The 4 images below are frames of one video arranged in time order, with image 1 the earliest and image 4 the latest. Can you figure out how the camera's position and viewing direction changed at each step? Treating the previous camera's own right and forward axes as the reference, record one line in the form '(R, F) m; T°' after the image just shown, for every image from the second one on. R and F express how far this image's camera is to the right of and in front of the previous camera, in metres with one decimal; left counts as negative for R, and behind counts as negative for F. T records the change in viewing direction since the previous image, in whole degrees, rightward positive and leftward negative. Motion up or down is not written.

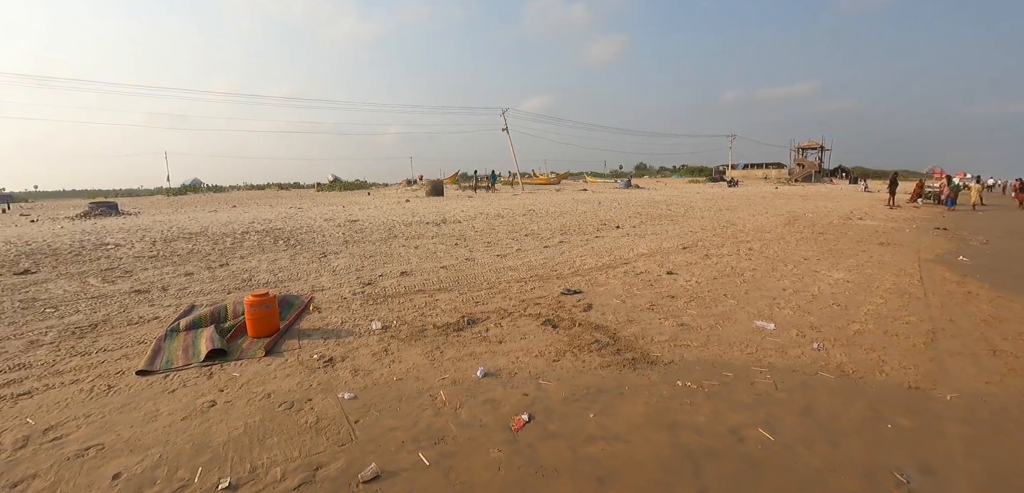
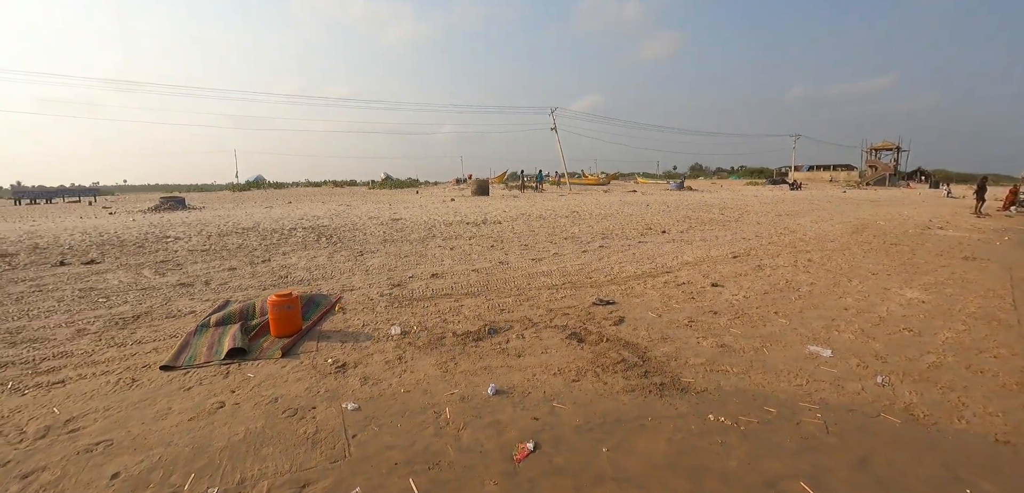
(+0.3, +0.3) m; -6°
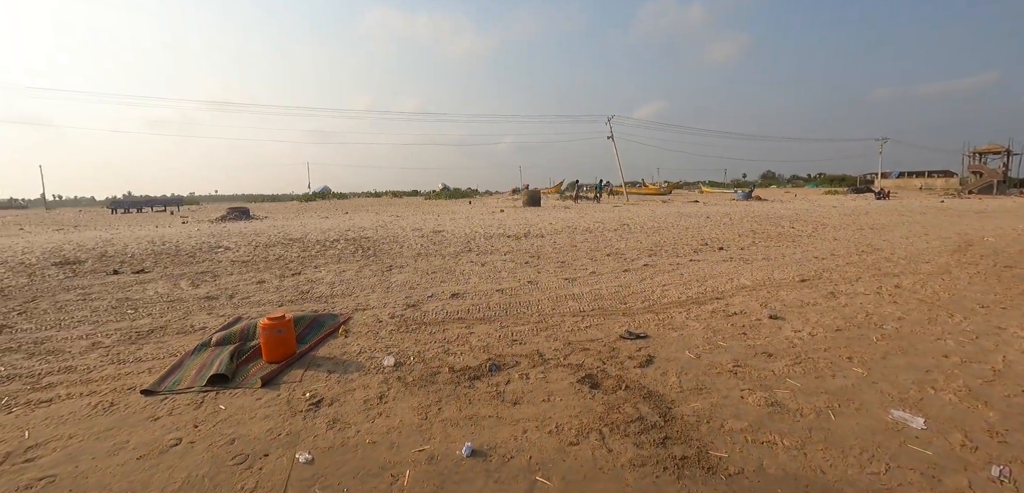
(+0.6, +0.7) m; -8°
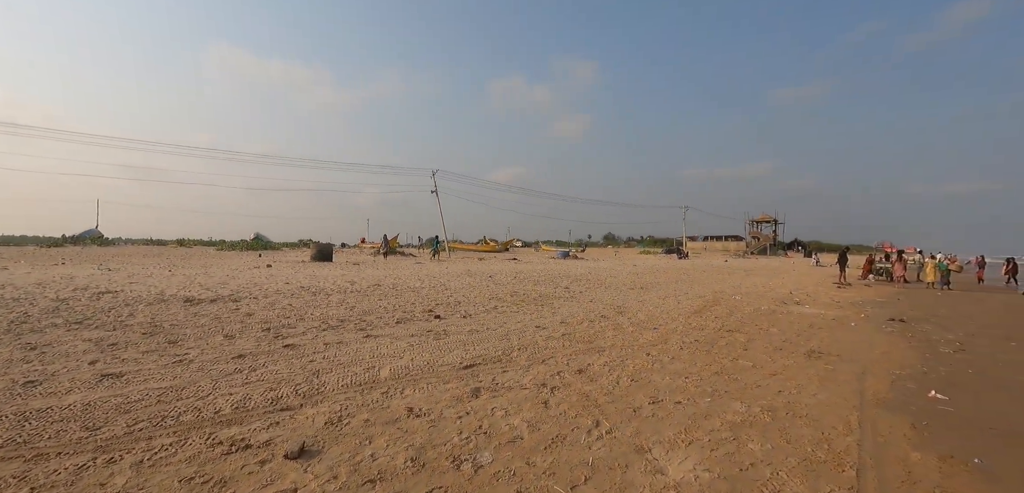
(+4.0, +1.8) m; +12°
